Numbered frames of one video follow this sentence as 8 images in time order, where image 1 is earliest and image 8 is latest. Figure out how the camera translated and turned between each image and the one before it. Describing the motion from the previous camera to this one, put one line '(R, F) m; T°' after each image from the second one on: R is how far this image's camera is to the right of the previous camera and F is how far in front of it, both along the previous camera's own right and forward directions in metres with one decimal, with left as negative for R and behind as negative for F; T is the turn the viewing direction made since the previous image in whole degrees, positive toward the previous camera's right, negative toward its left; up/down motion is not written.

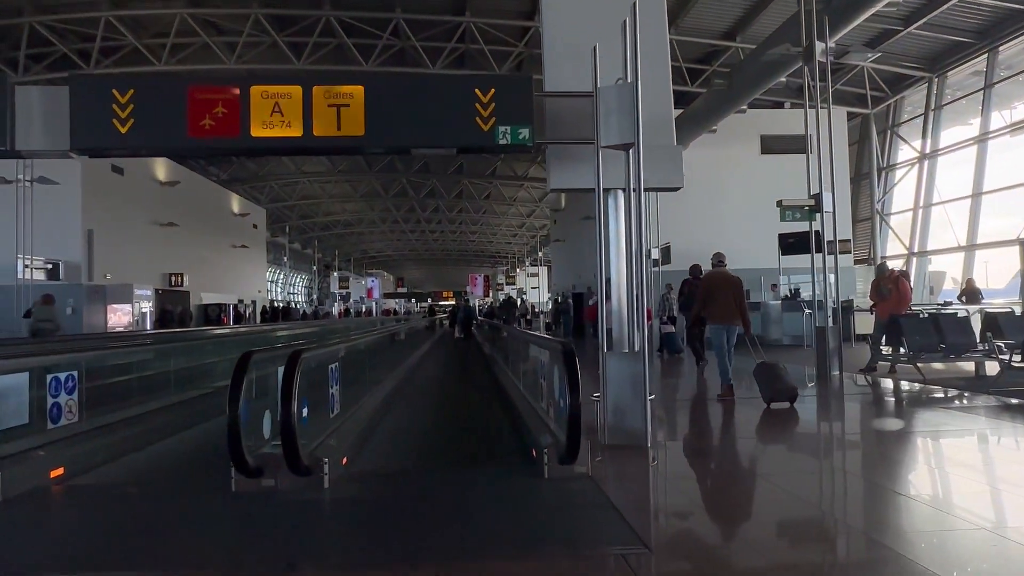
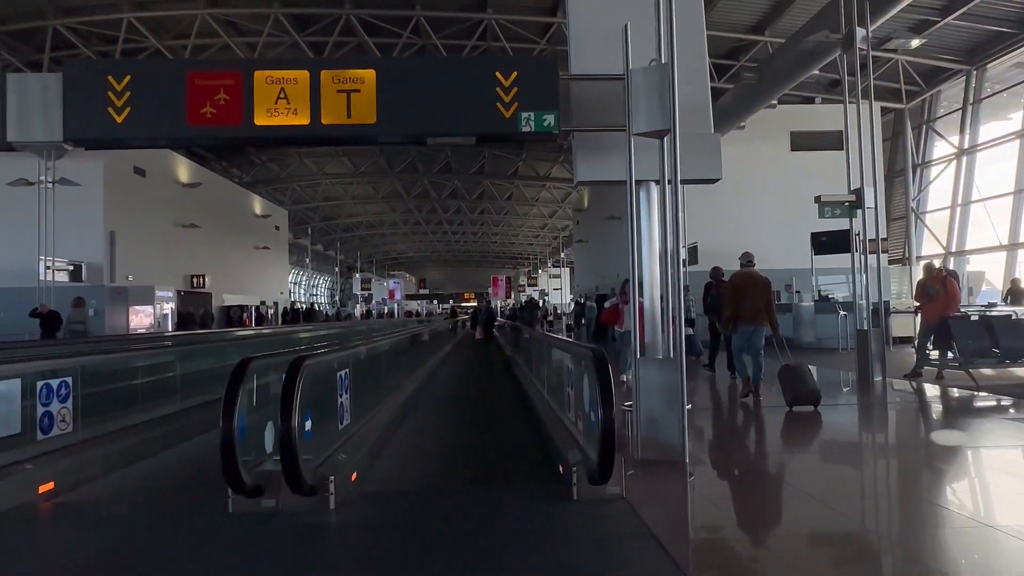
(0.0, +0.4) m; -2°
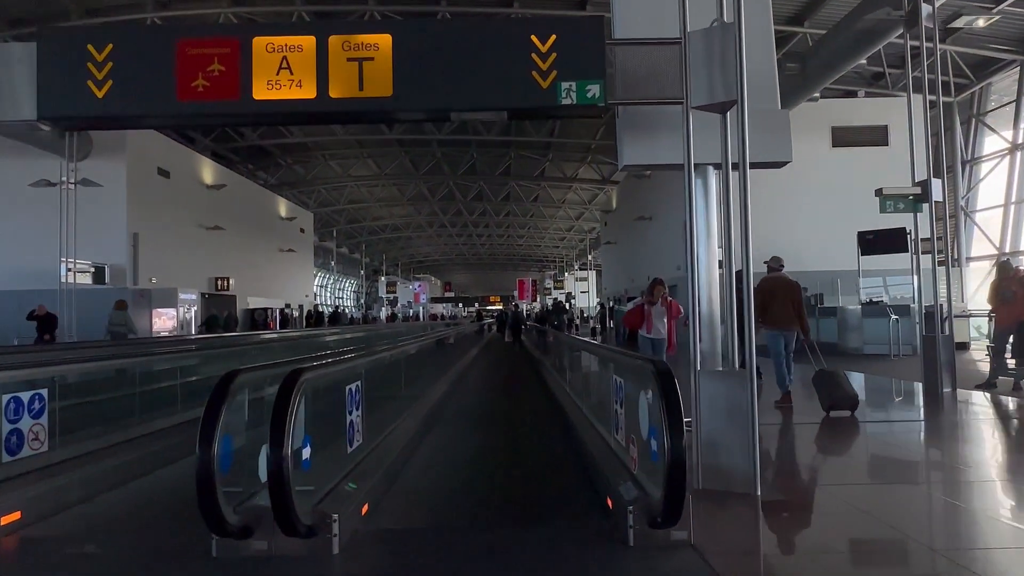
(-0.1, +0.6) m; -2°
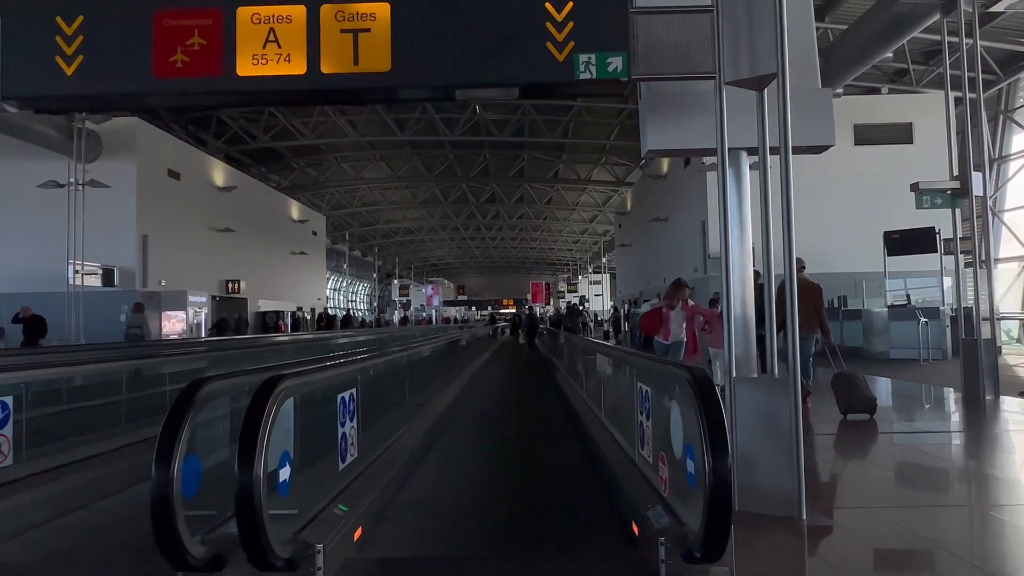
(0.0, +0.4) m; -1°
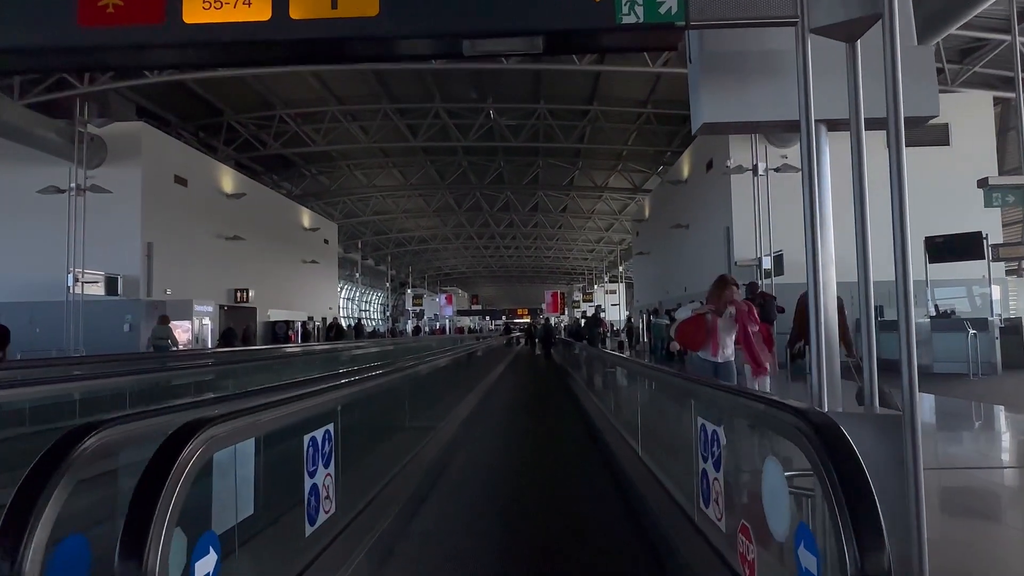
(0.0, +0.7) m; -1°
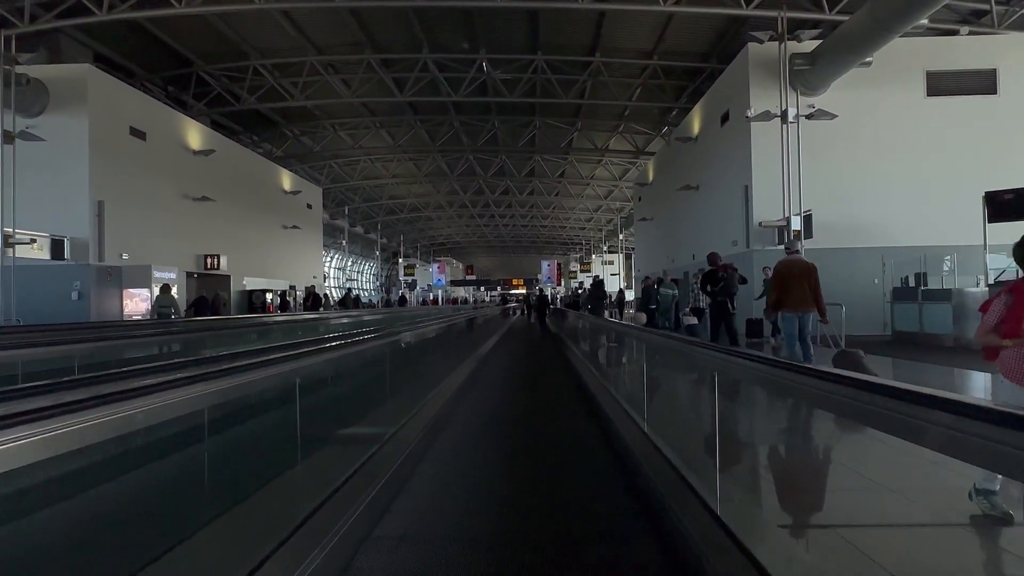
(+0.1, +1.7) m; 0°
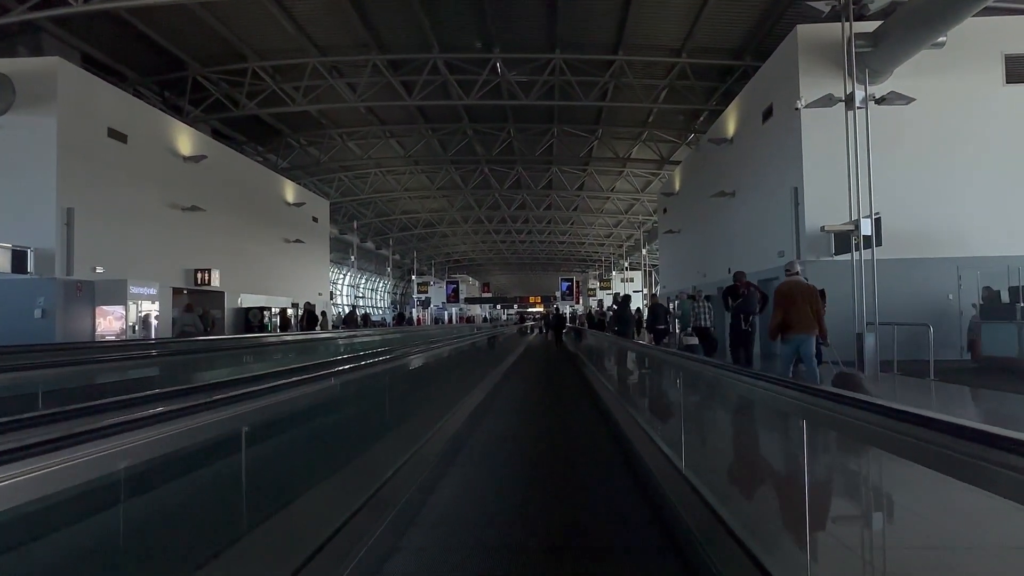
(0.0, +1.8) m; -1°
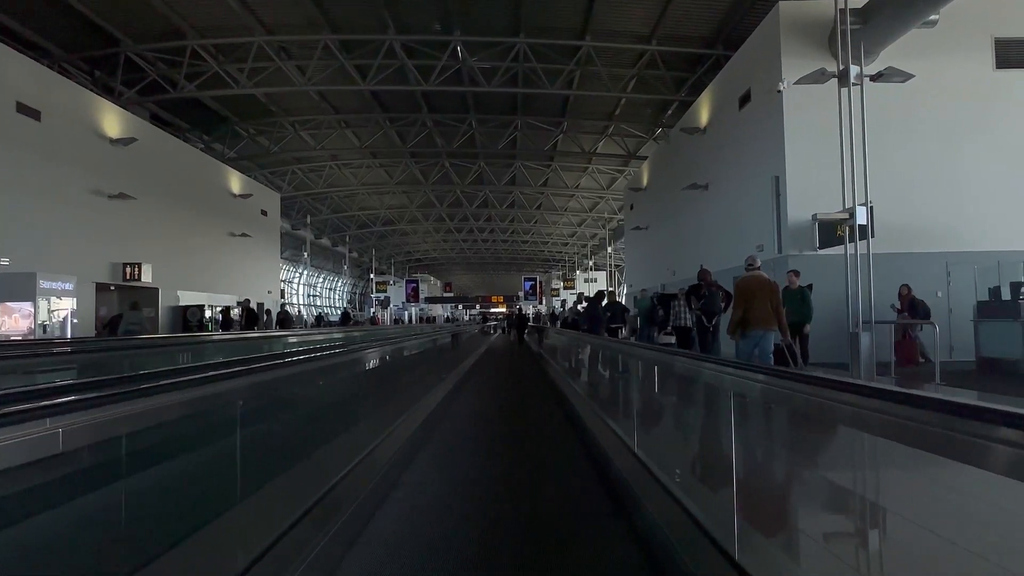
(+0.1, +1.2) m; +3°
